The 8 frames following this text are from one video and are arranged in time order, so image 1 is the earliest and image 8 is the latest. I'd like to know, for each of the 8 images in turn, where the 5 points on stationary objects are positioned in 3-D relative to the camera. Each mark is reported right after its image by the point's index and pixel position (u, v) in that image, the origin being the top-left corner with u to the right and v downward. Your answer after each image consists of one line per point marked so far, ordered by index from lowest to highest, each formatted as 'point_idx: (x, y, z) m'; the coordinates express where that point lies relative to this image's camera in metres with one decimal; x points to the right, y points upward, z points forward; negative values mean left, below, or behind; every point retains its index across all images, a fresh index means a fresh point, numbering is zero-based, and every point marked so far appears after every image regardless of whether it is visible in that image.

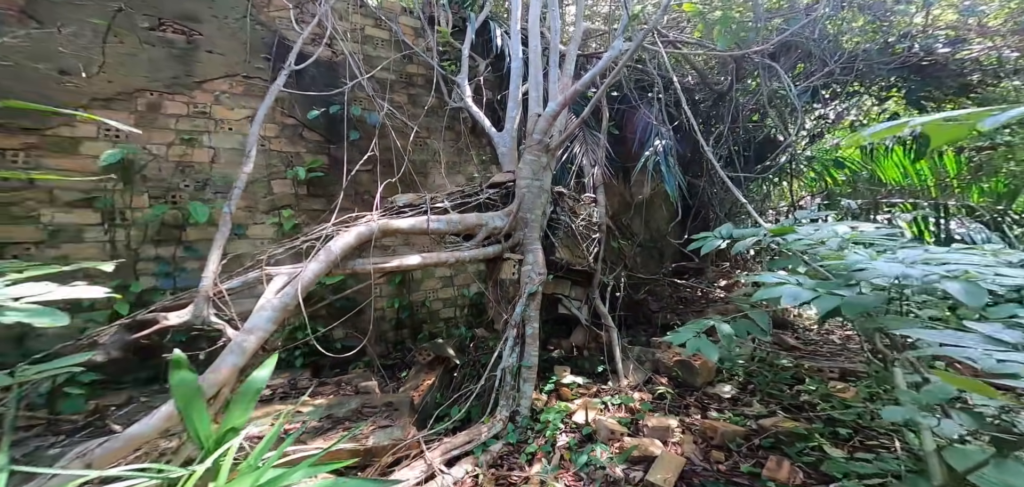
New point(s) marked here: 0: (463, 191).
0: (-0.3, +0.3, +3.2) m
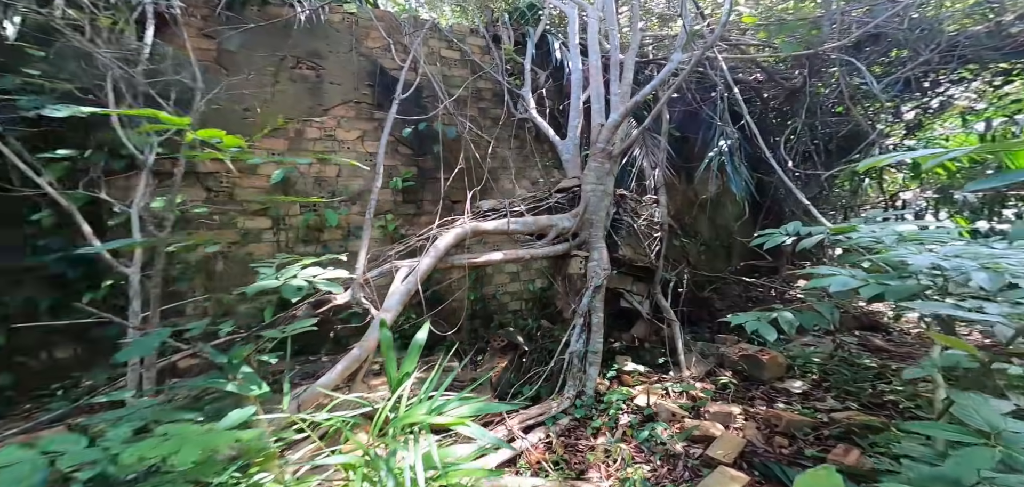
0: (+0.2, +0.4, +3.6) m
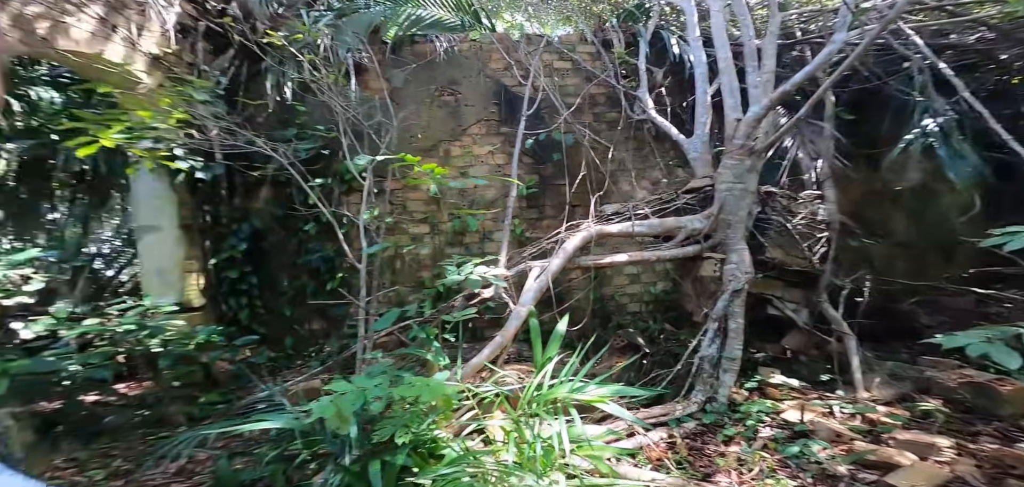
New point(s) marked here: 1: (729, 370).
0: (+1.1, +0.3, +3.6) m
1: (+1.4, -0.8, +3.1) m
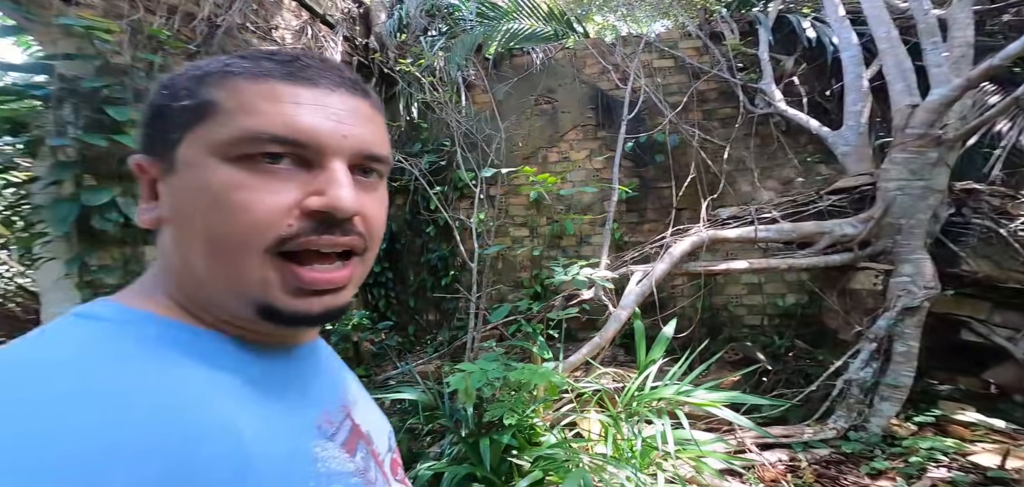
0: (+1.8, +0.3, +3.1) m
1: (+1.9, -0.8, +2.5) m
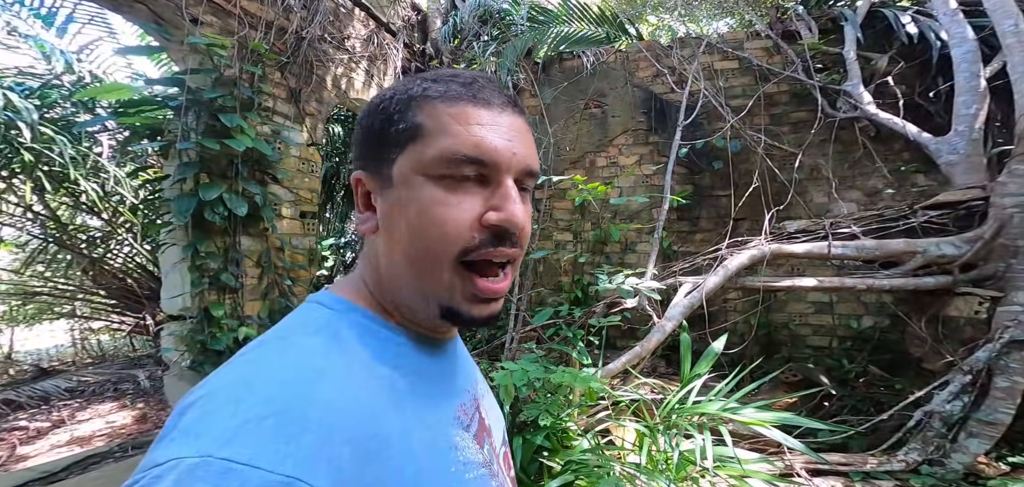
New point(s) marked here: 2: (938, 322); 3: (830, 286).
0: (+2.1, +0.2, +2.8) m
1: (+2.1, -0.9, +2.2) m
2: (+2.4, -0.5, +2.7) m
3: (+1.7, -0.2, +2.6) m
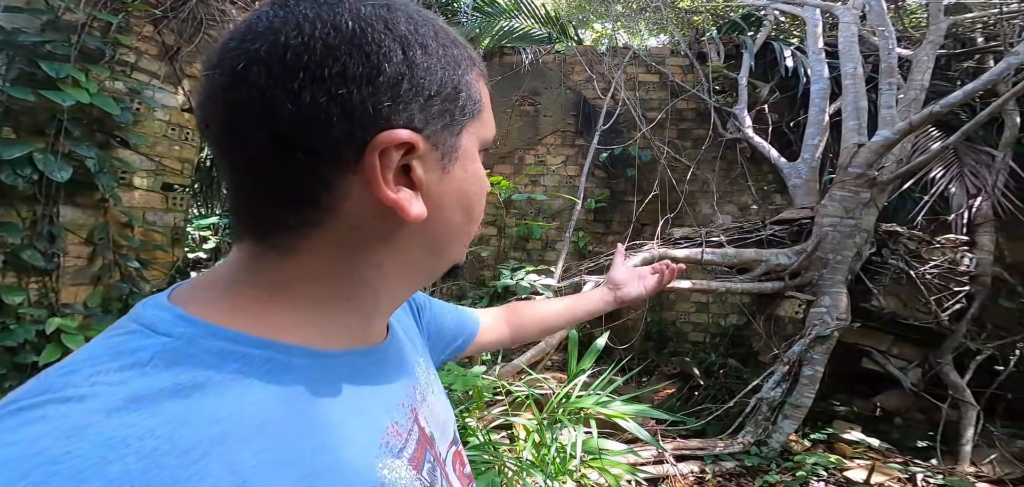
0: (+1.6, +0.1, +3.3) m
1: (+1.6, -1.0, +2.8) m
2: (+1.8, -0.5, +3.3) m
3: (+1.2, -0.3, +3.1) m
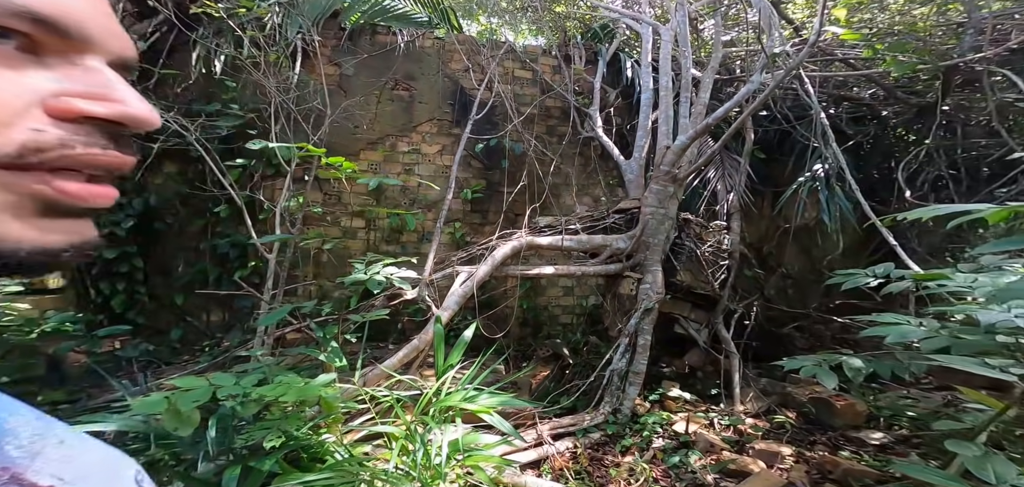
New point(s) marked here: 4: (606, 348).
0: (+0.6, +0.2, +3.7) m
1: (+0.8, -1.0, +3.3) m
2: (+0.8, -0.4, +3.8) m
3: (+0.4, -0.2, +3.4) m
4: (+0.7, -0.8, +3.7) m
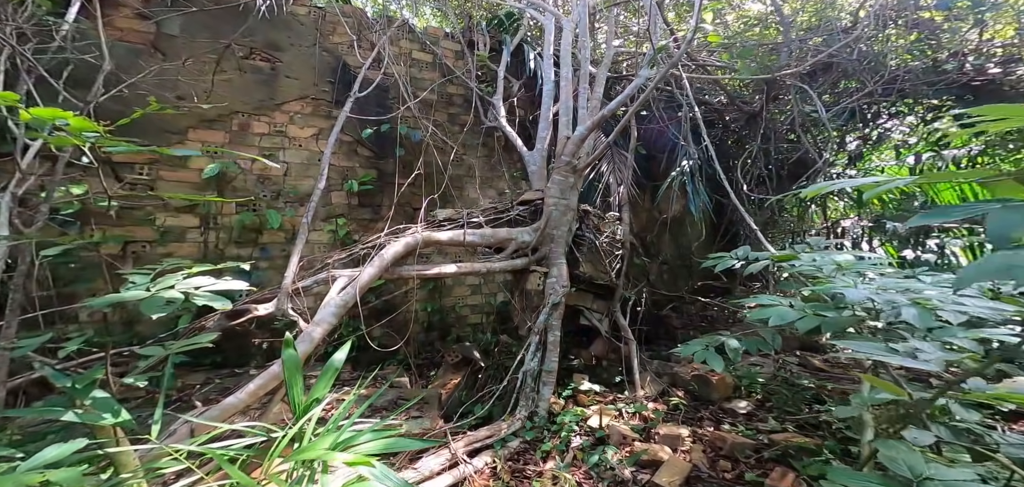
0: (-0.1, +0.3, +3.5) m
1: (+0.2, -0.9, +3.2) m
2: (+0.1, -0.4, +3.7) m
3: (-0.3, -0.2, +3.1) m
4: (0.0, -0.7, +3.5) m
